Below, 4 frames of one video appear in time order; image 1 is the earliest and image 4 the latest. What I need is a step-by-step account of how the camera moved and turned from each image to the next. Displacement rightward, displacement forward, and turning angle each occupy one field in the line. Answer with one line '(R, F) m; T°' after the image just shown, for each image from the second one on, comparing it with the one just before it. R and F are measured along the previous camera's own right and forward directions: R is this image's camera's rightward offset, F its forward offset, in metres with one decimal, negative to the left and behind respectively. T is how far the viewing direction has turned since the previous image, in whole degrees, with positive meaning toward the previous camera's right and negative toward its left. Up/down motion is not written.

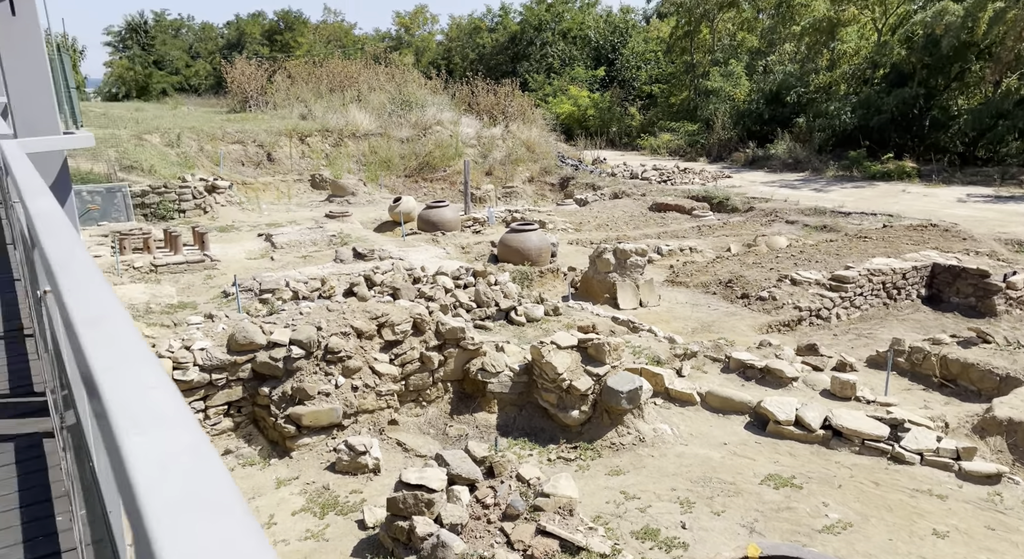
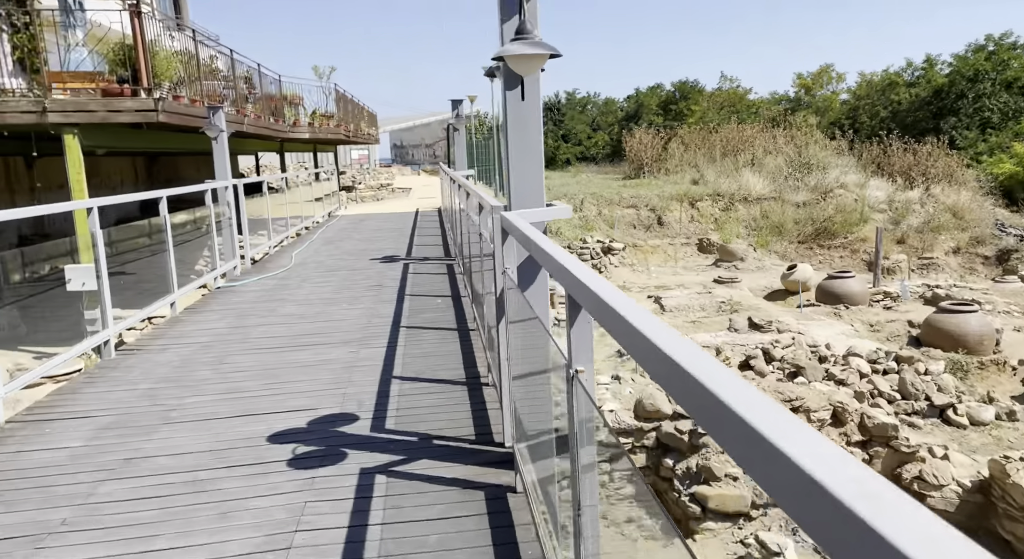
(-0.1, +0.1) m; -23°
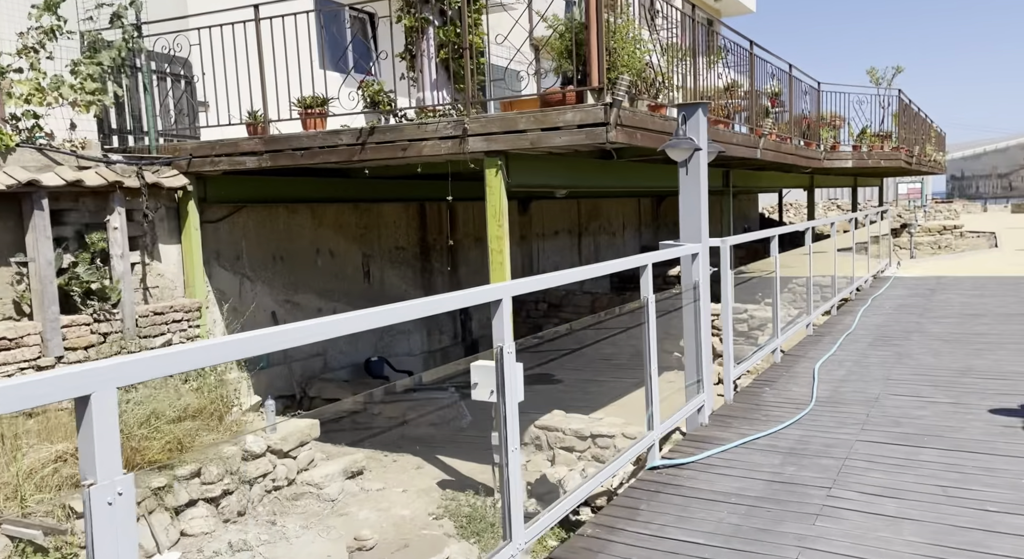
(-1.2, +4.7) m; -32°
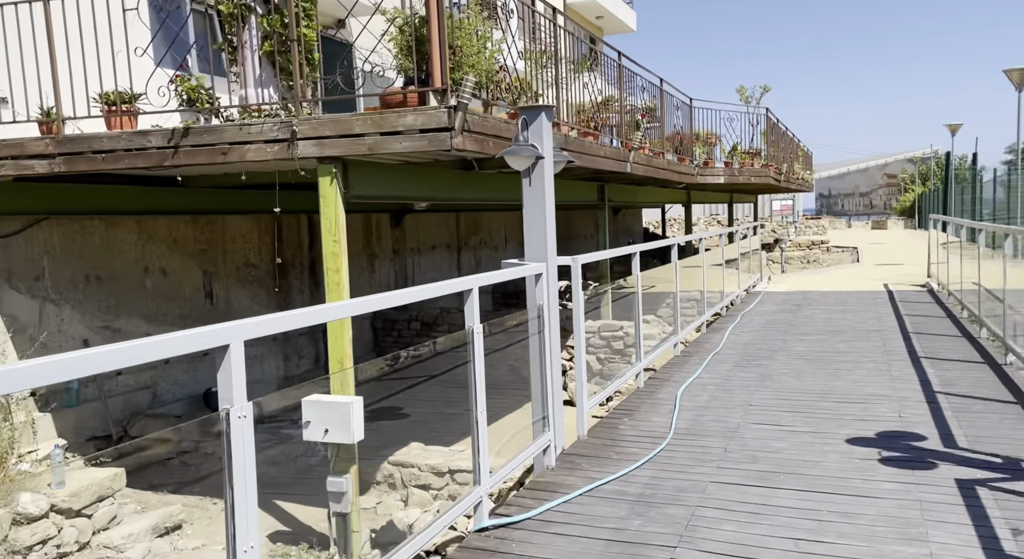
(+0.4, +0.8) m; +7°
